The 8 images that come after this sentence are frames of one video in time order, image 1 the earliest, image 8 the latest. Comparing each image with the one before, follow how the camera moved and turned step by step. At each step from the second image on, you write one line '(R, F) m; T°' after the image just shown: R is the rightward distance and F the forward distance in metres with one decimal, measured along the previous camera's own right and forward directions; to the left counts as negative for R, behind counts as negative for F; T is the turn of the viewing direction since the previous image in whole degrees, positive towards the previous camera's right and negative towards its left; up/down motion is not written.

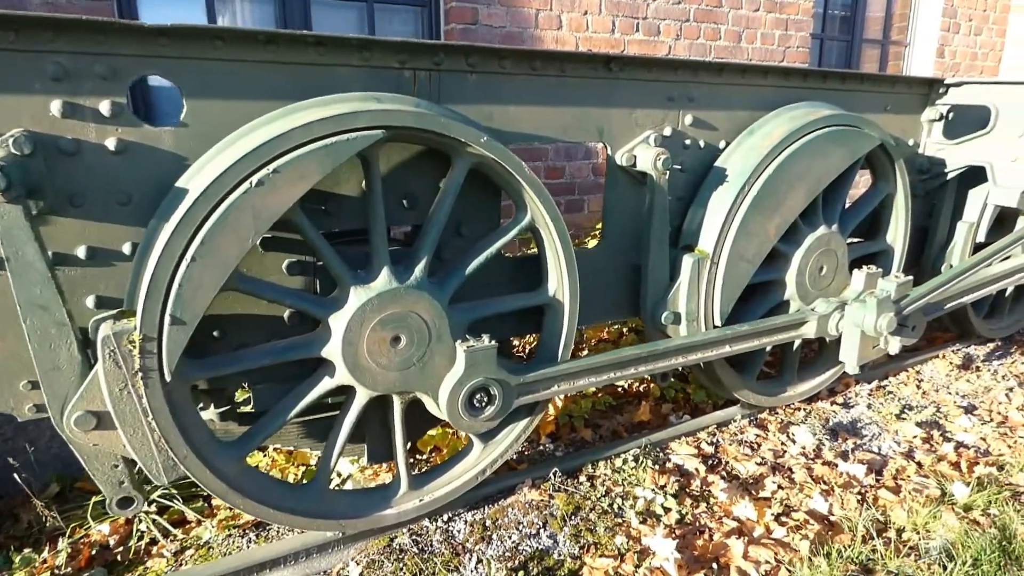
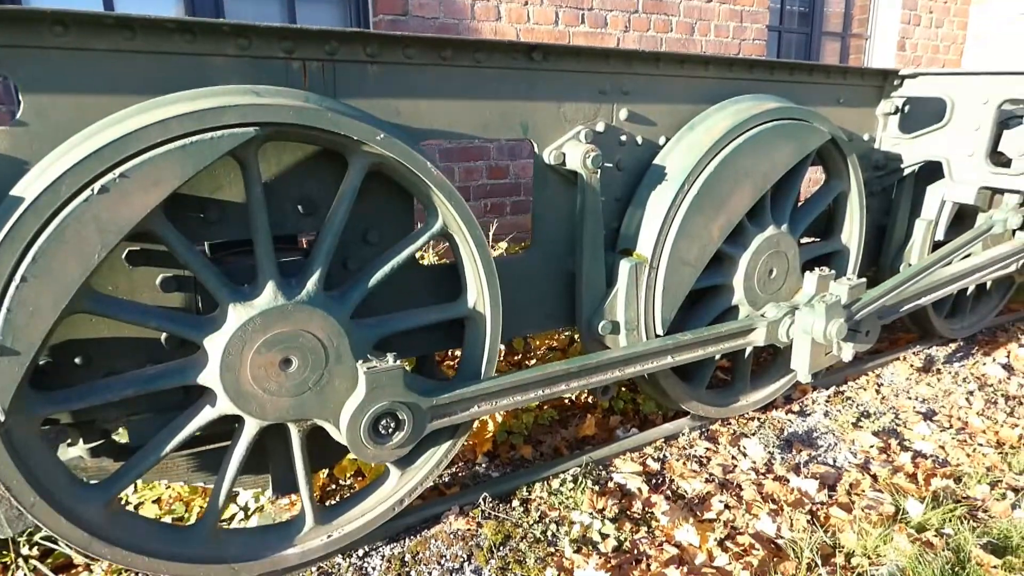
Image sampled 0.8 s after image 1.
(+0.3, +0.2) m; +2°
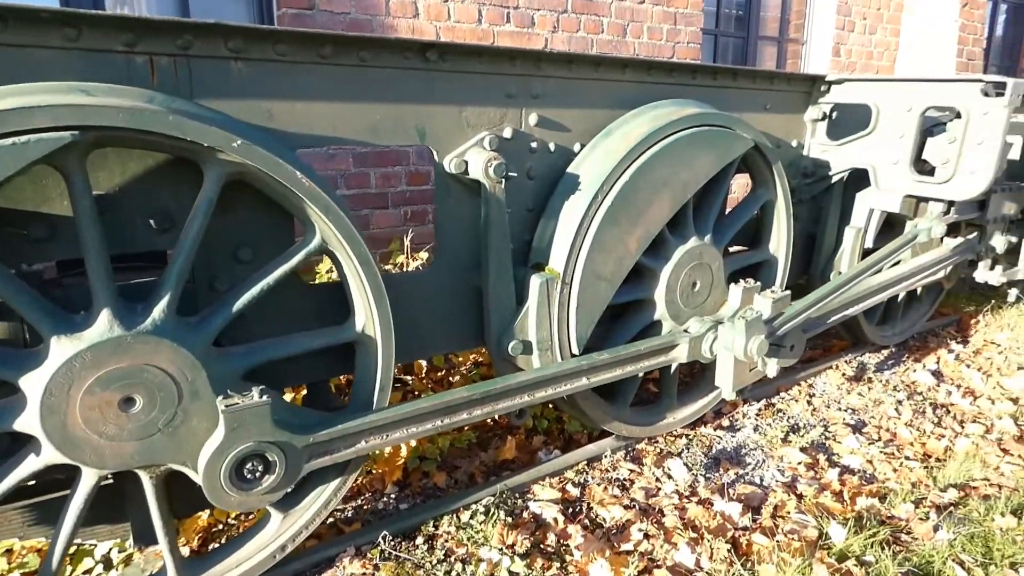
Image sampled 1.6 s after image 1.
(+0.2, +0.2) m; +3°
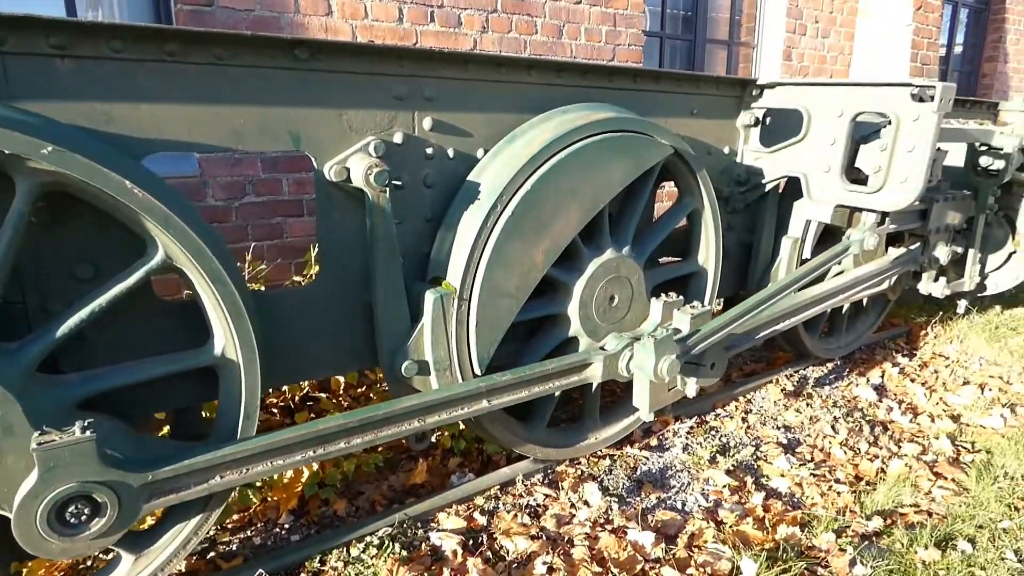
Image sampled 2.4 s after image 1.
(+0.4, +0.2) m; +1°
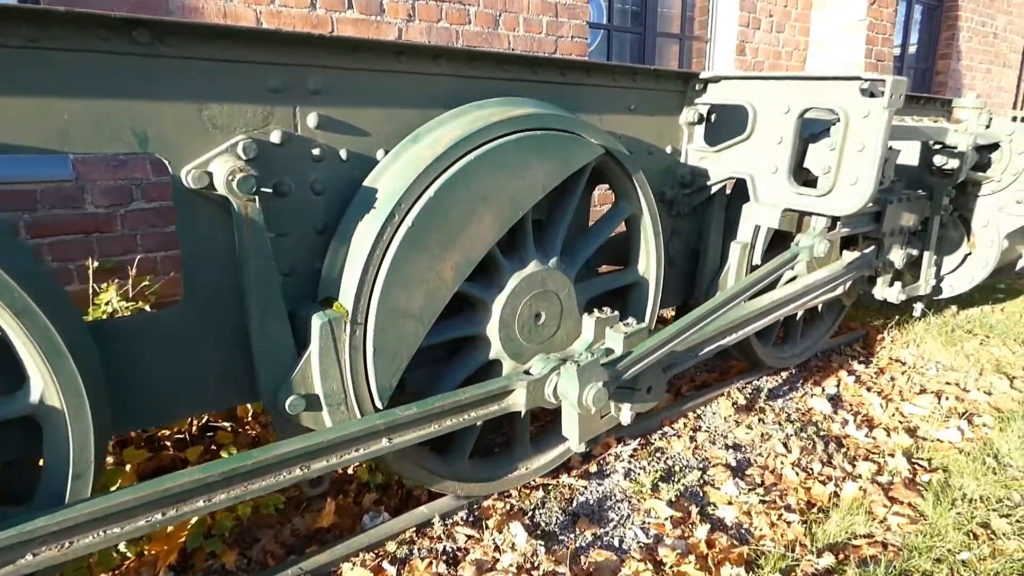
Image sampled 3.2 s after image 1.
(+0.2, +0.3) m; +3°
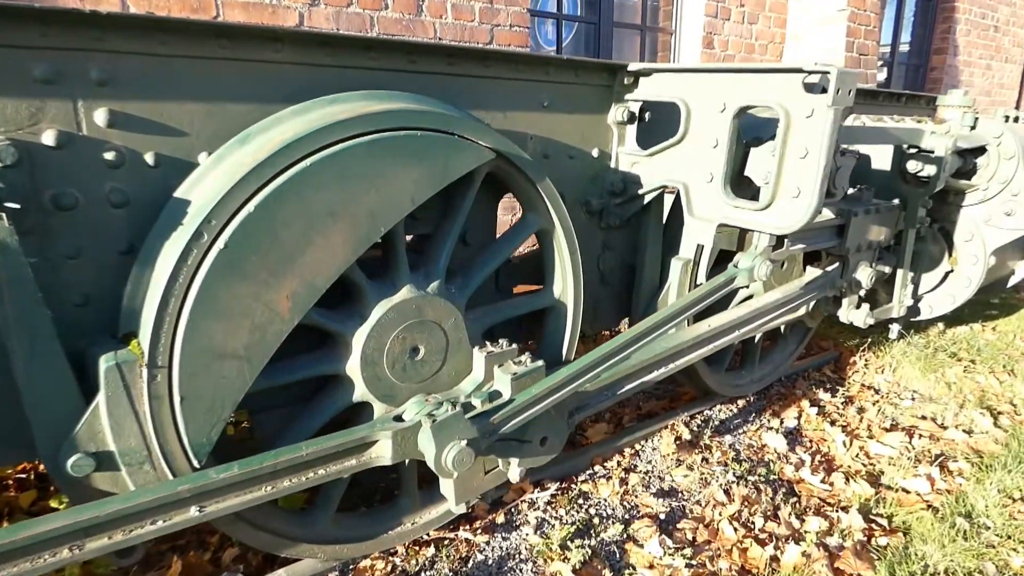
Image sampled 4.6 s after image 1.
(+0.4, +0.4) m; 0°
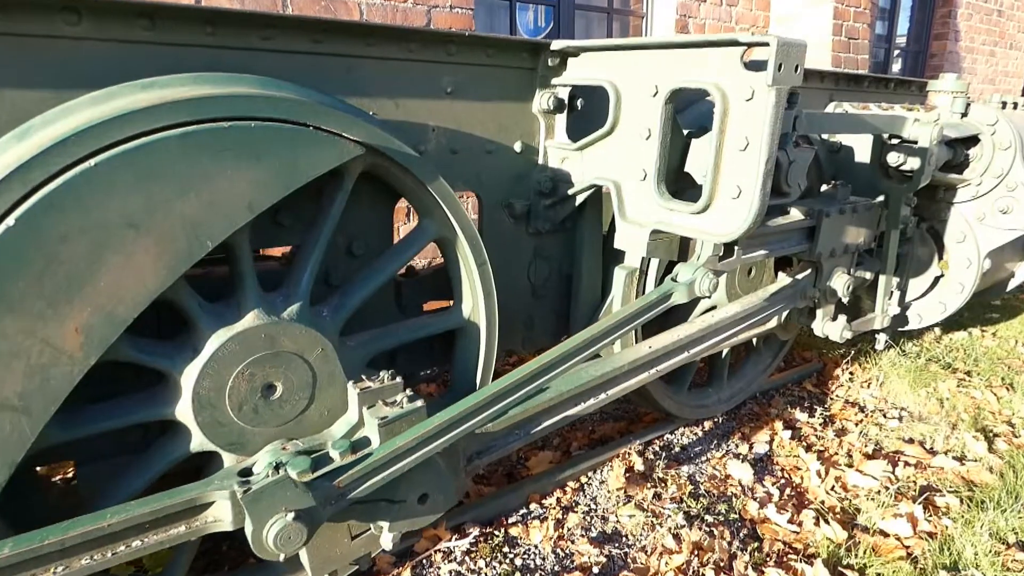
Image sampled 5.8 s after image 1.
(+0.4, +0.4) m; -1°
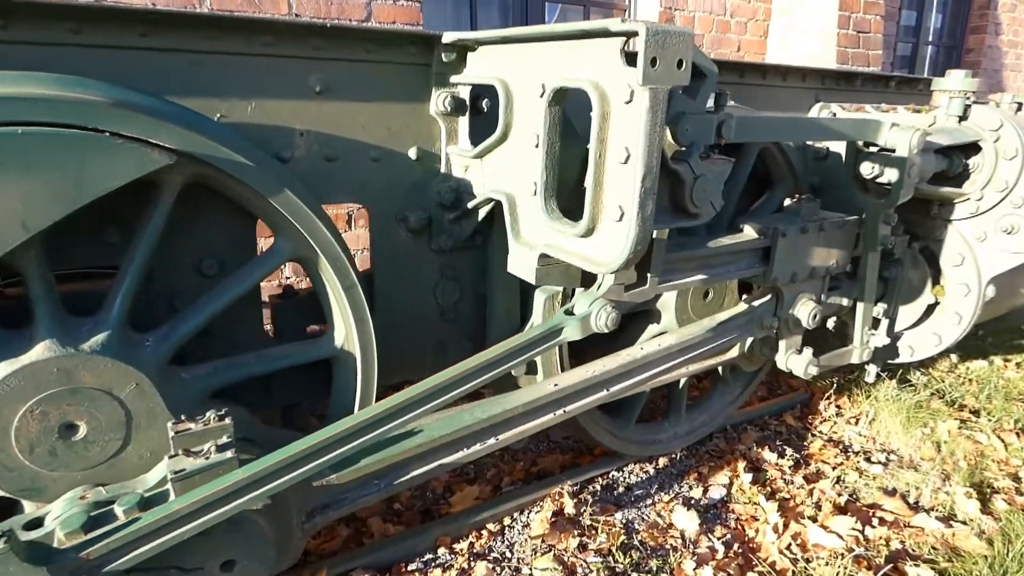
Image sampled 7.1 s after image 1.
(+0.5, +0.3) m; -4°
